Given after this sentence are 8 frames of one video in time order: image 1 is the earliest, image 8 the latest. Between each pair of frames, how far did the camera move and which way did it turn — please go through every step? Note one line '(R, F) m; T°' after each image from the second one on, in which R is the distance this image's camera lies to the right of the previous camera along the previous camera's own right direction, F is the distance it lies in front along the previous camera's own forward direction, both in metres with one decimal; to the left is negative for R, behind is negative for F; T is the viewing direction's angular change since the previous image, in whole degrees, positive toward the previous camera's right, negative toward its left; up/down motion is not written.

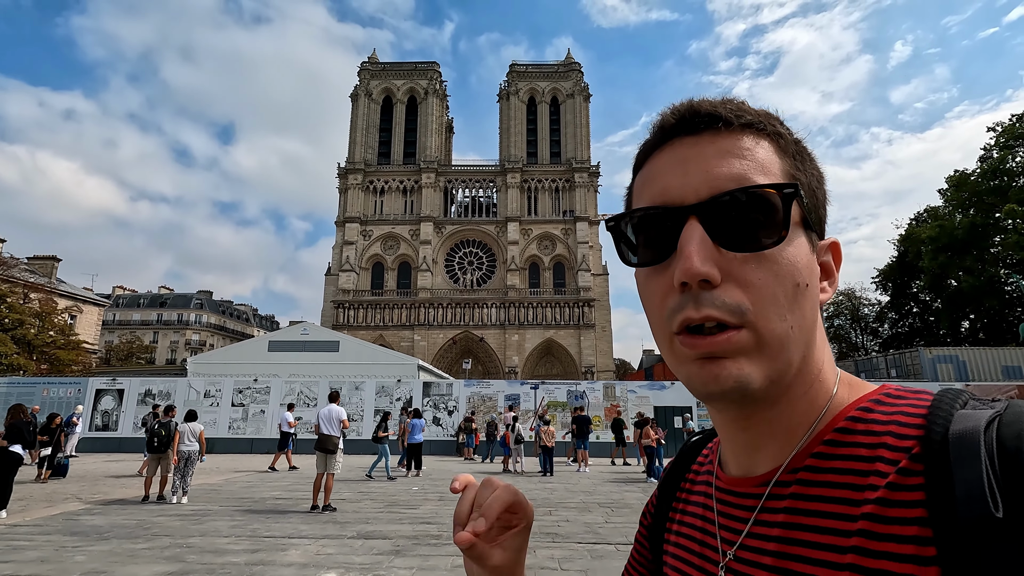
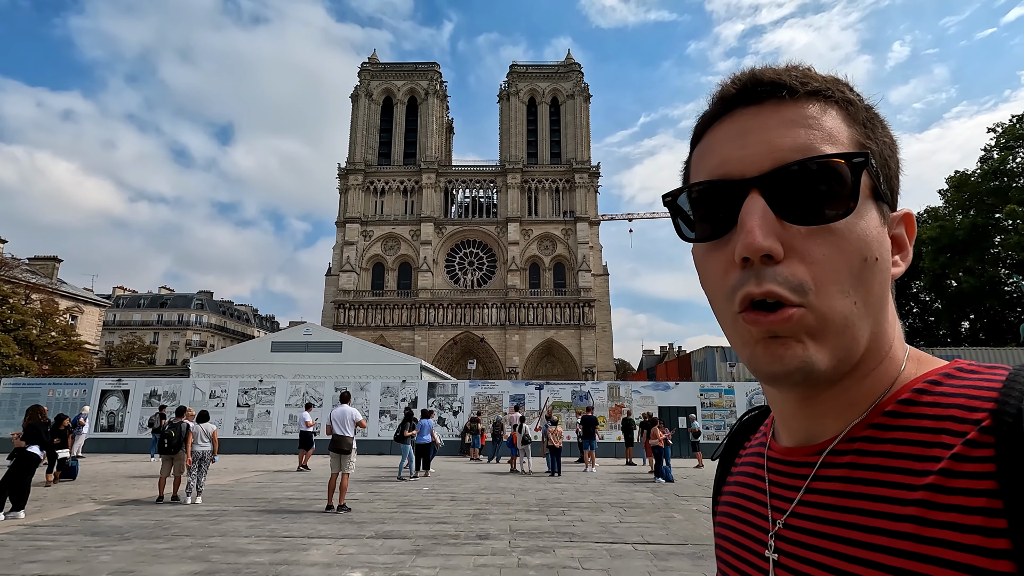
(-0.2, -0.1) m; 0°
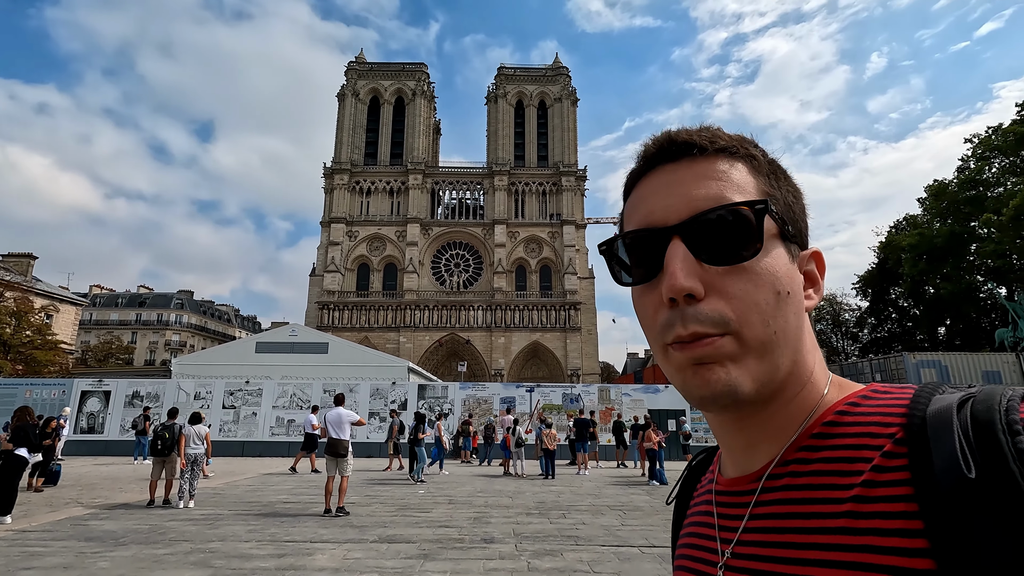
(-0.3, 0.0) m; +2°
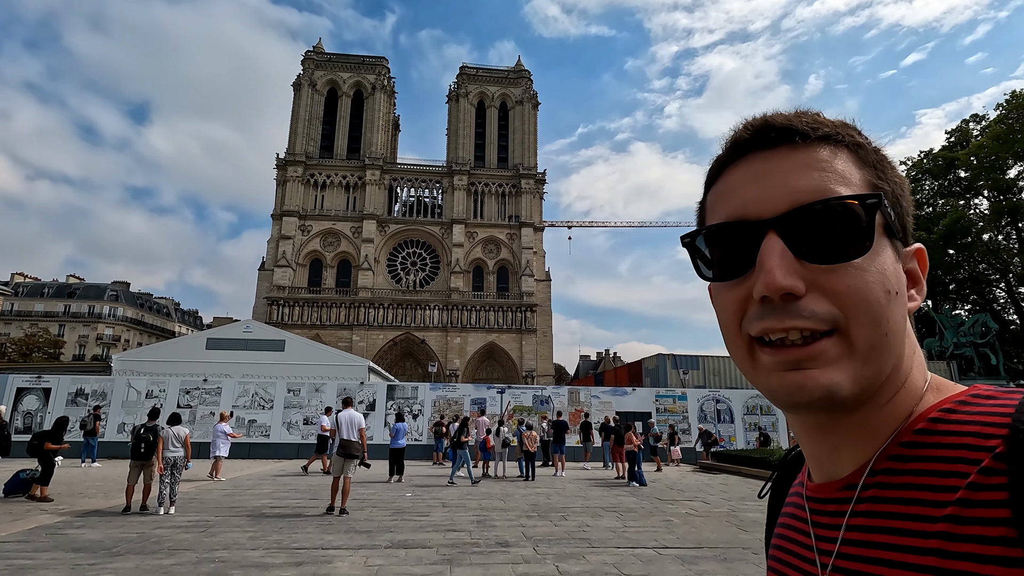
(-0.8, 0.0) m; +5°
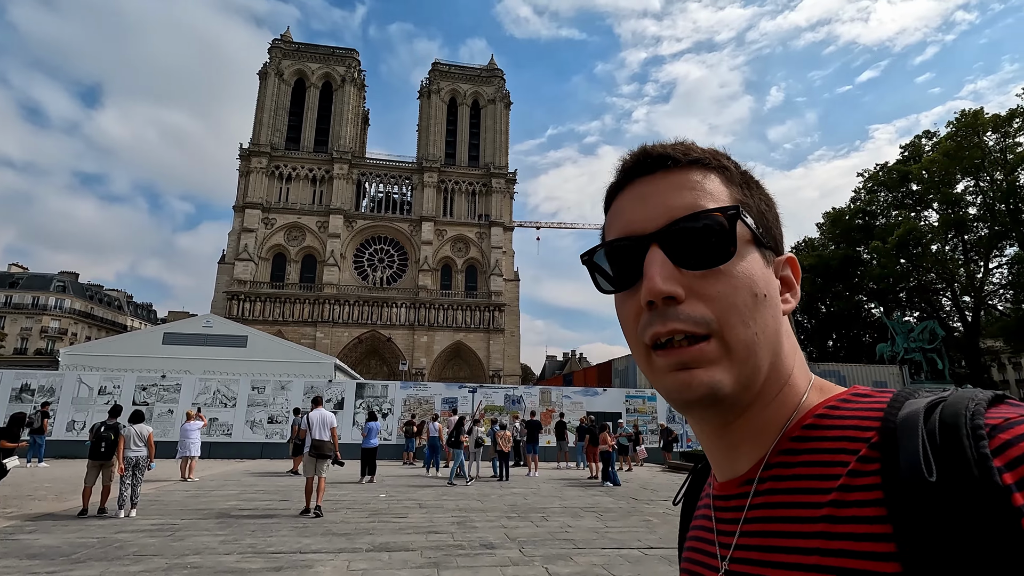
(-0.3, +0.1) m; +4°
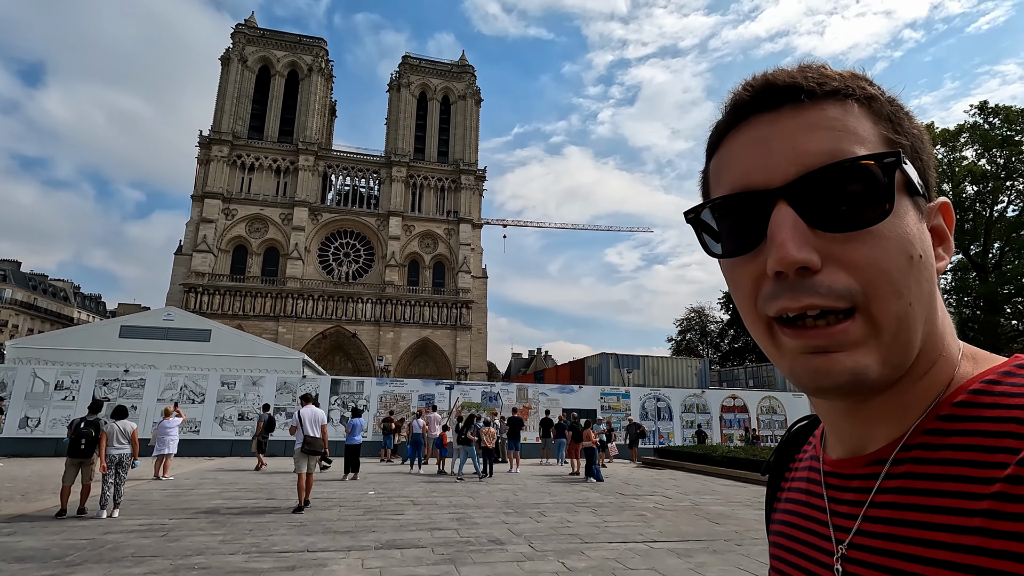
(-0.5, 0.0) m; +4°
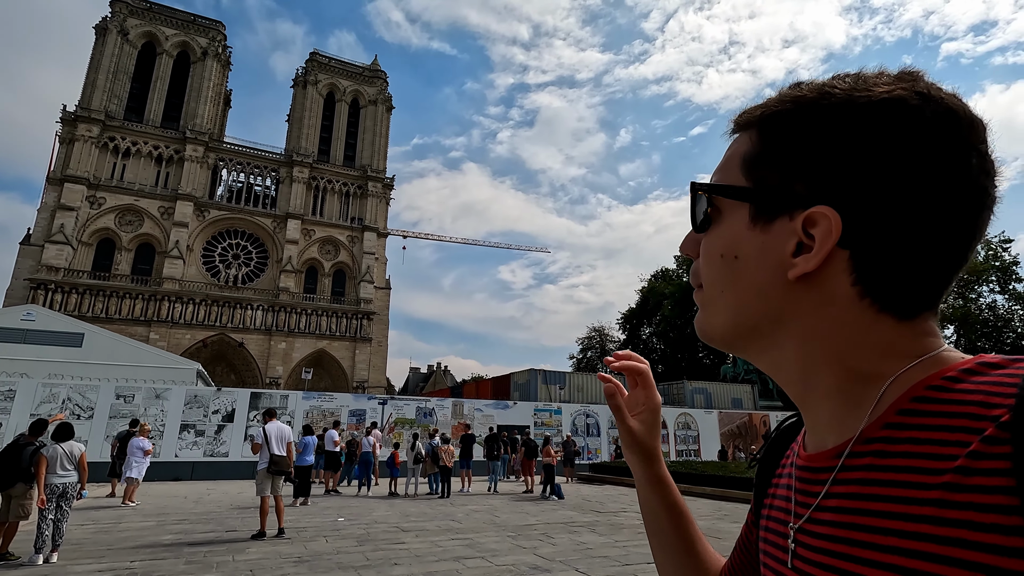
(-1.7, +0.4) m; +11°
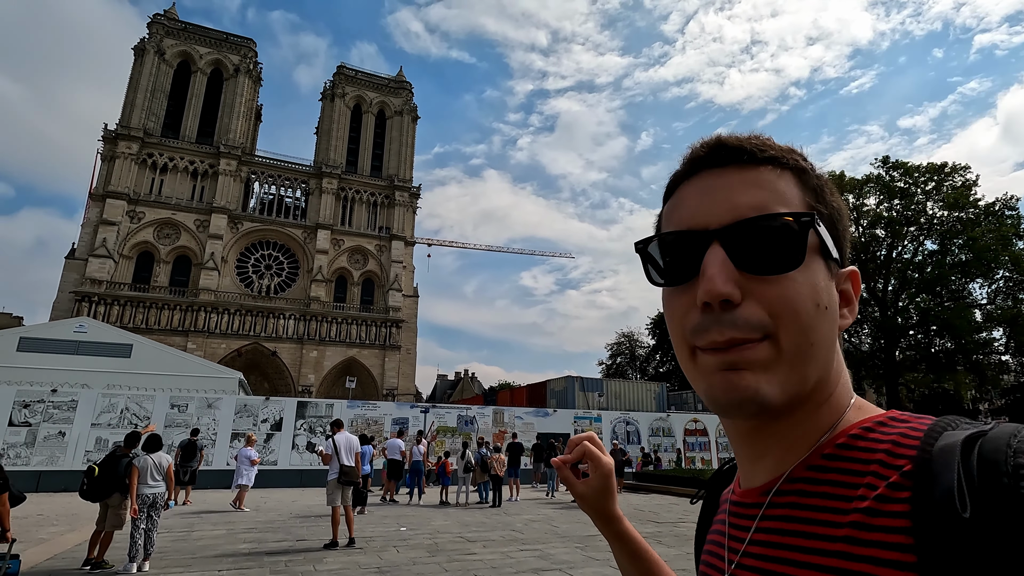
(-0.6, 0.0) m; -2°
